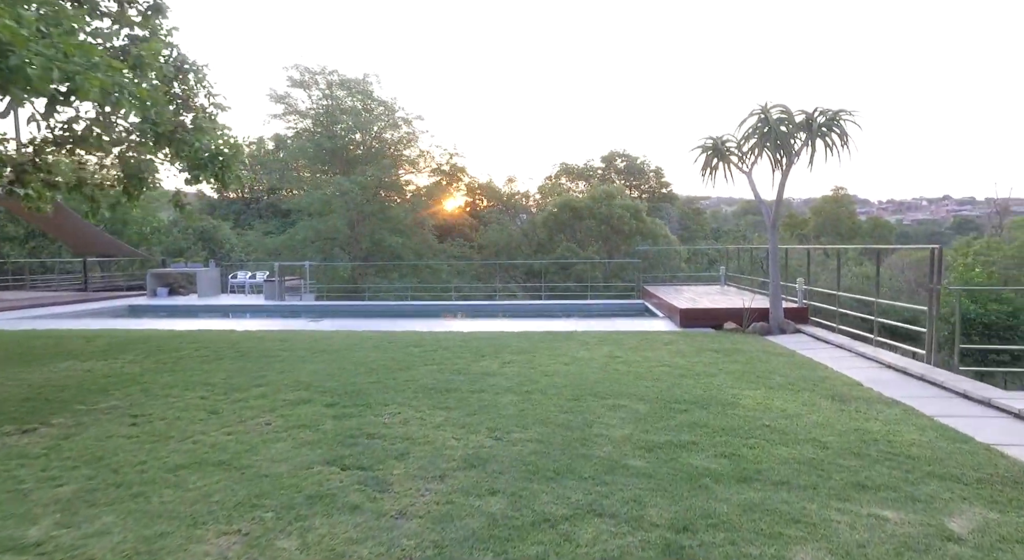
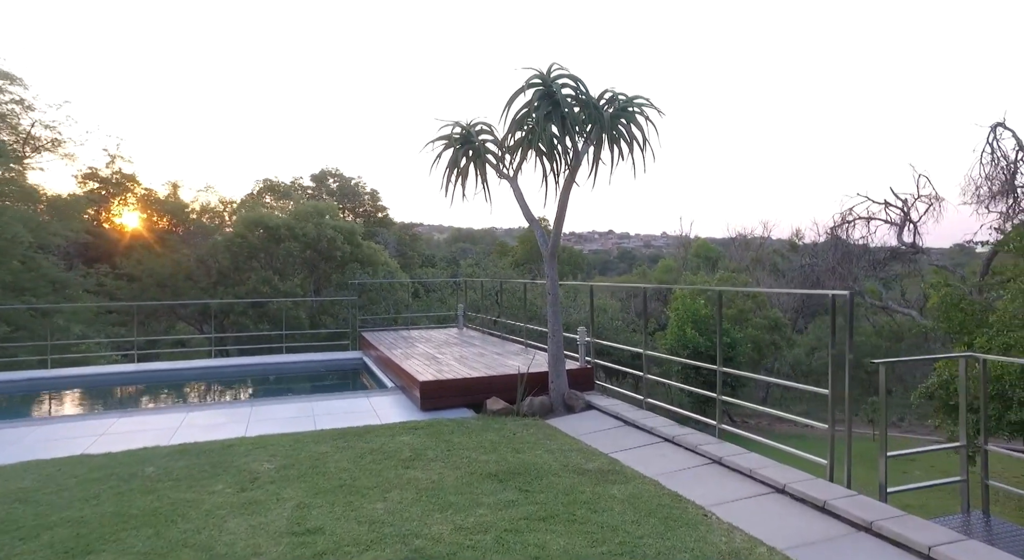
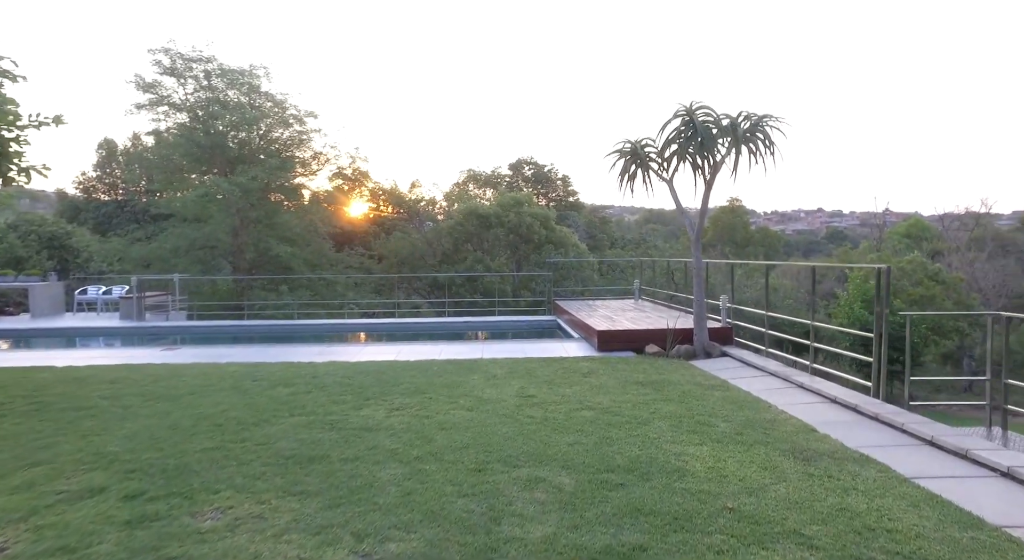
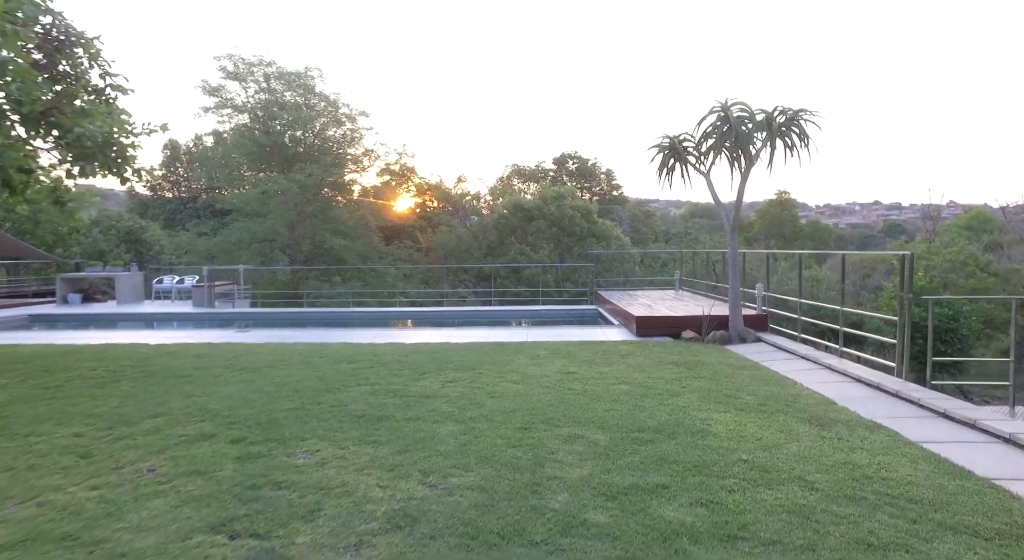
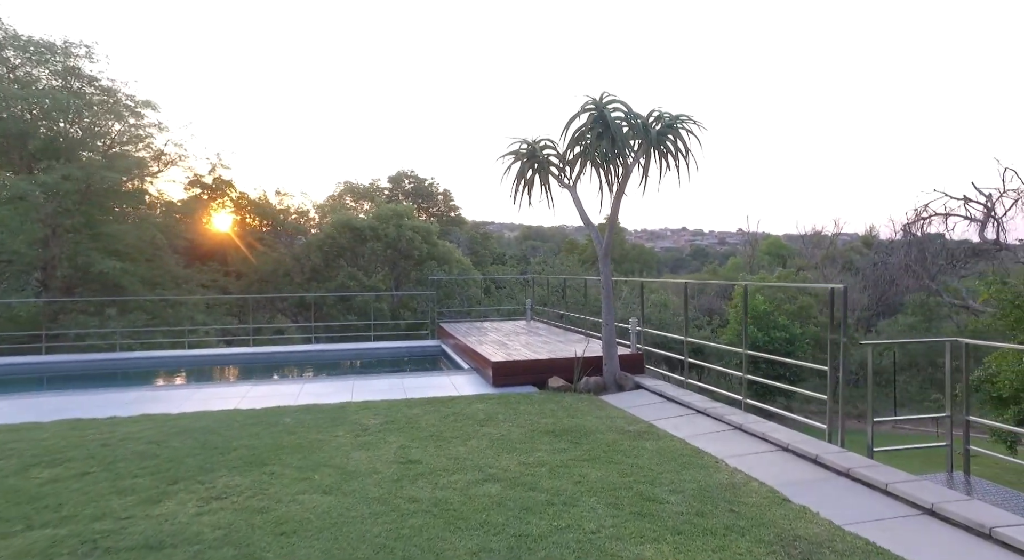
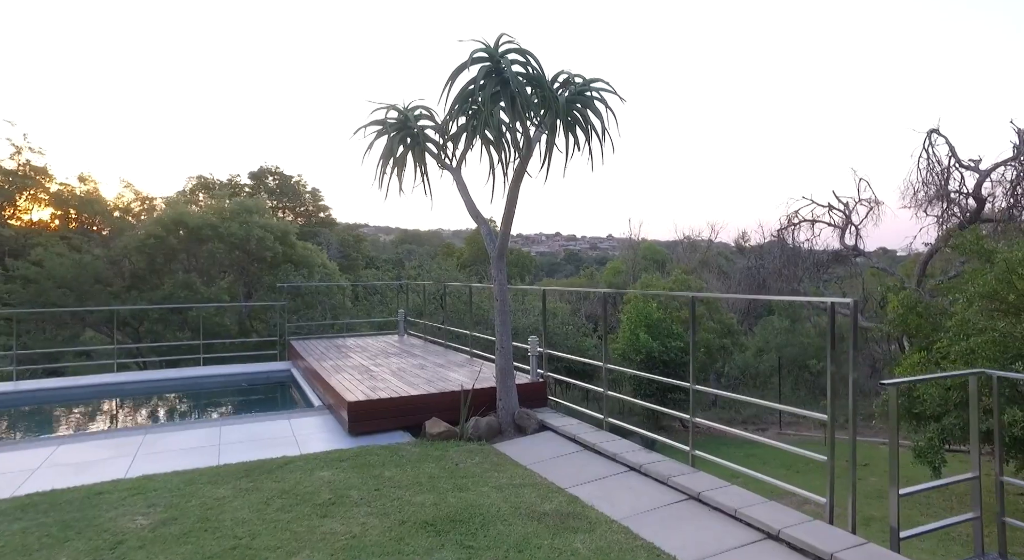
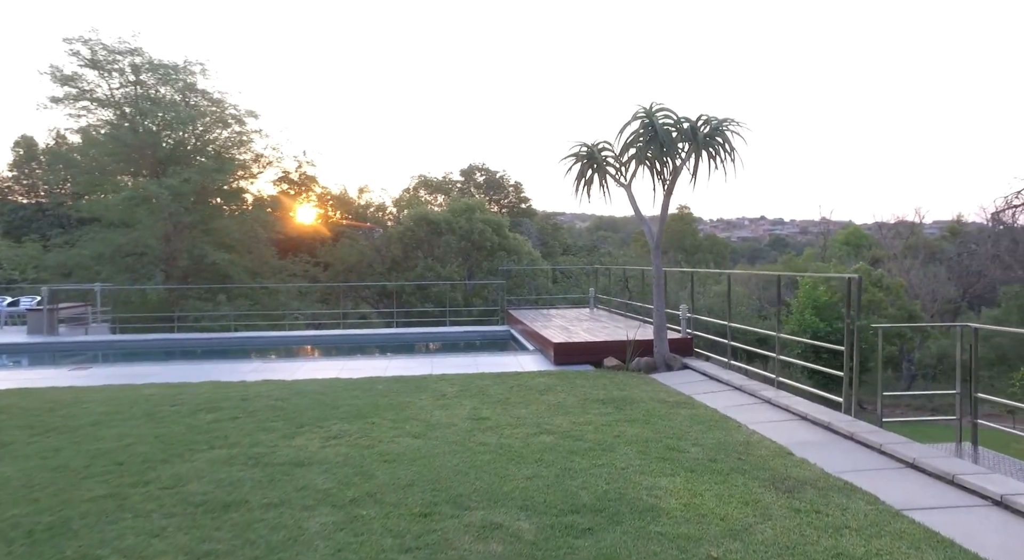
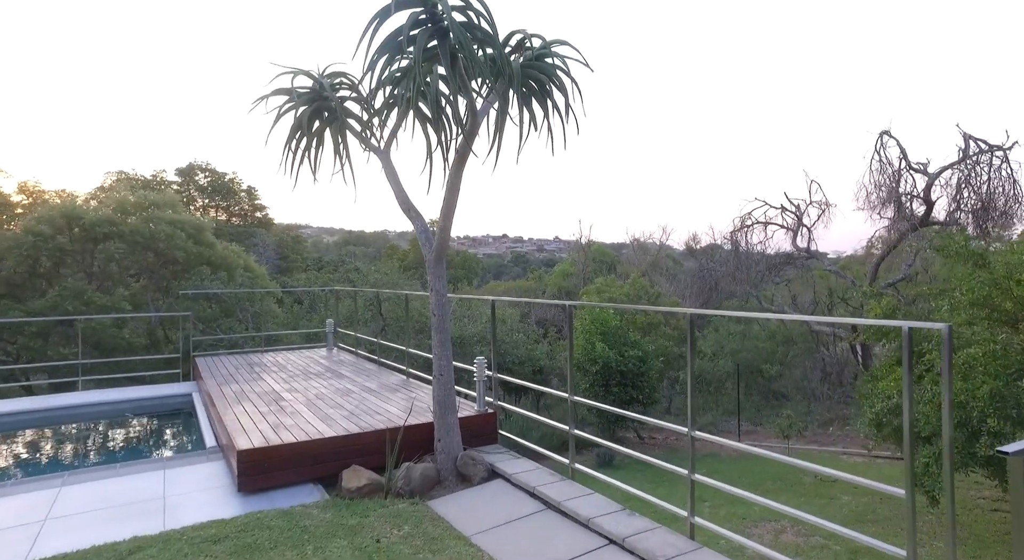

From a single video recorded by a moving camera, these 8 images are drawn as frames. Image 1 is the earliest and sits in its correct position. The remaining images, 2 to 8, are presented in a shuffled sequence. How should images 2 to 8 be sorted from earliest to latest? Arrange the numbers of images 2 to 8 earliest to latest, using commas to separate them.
4, 3, 7, 5, 2, 6, 8
